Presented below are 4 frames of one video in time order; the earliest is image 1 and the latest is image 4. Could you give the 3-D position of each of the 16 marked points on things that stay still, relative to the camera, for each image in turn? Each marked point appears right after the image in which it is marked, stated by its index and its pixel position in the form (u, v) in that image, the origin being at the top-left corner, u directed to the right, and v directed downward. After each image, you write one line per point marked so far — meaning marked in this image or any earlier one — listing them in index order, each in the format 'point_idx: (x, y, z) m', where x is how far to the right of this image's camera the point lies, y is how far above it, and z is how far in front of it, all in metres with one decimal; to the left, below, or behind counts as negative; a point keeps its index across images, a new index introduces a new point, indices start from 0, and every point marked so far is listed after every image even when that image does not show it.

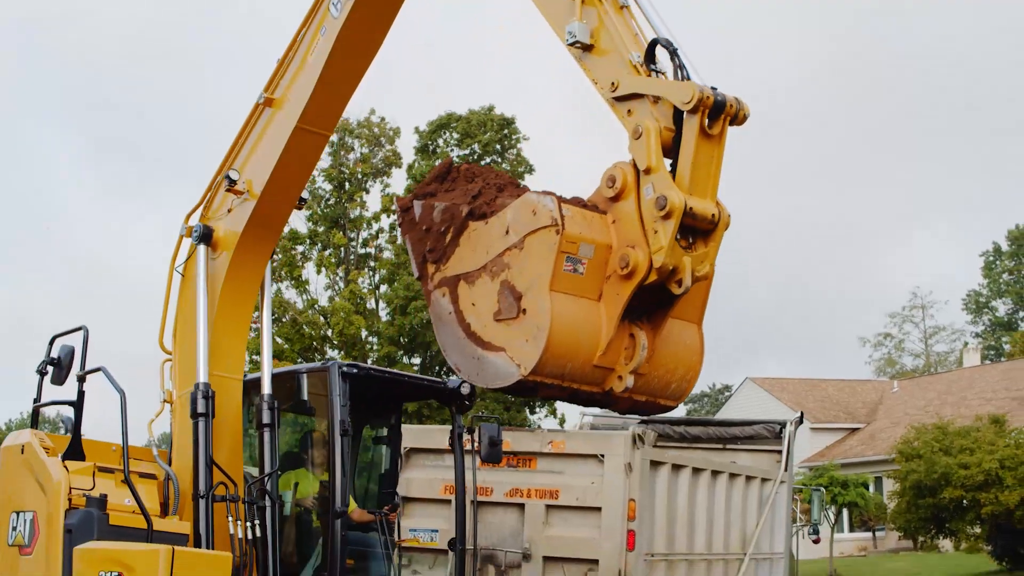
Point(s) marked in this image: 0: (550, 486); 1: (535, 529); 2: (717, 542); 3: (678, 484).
0: (+0.3, -1.5, +8.4) m
1: (+0.2, -1.8, +8.4) m
2: (+1.8, -2.2, +9.5) m
3: (+1.3, -1.6, +8.9) m
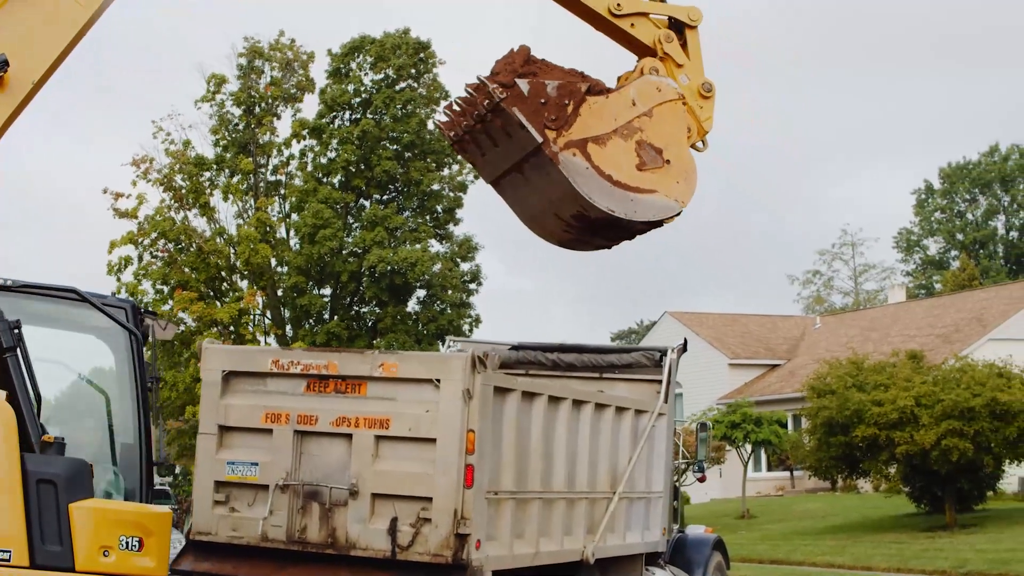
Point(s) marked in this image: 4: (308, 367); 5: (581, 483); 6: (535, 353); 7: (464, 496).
0: (-0.9, -0.9, +7.4) m
1: (-1.0, -1.2, +7.4) m
2: (+0.5, -1.5, +8.5) m
3: (+0.1, -0.9, +7.9) m
4: (-1.4, -0.6, +7.7) m
5: (+0.5, -1.5, +8.5) m
6: (+0.2, -0.6, +9.9) m
7: (-0.3, -1.3, +7.1) m
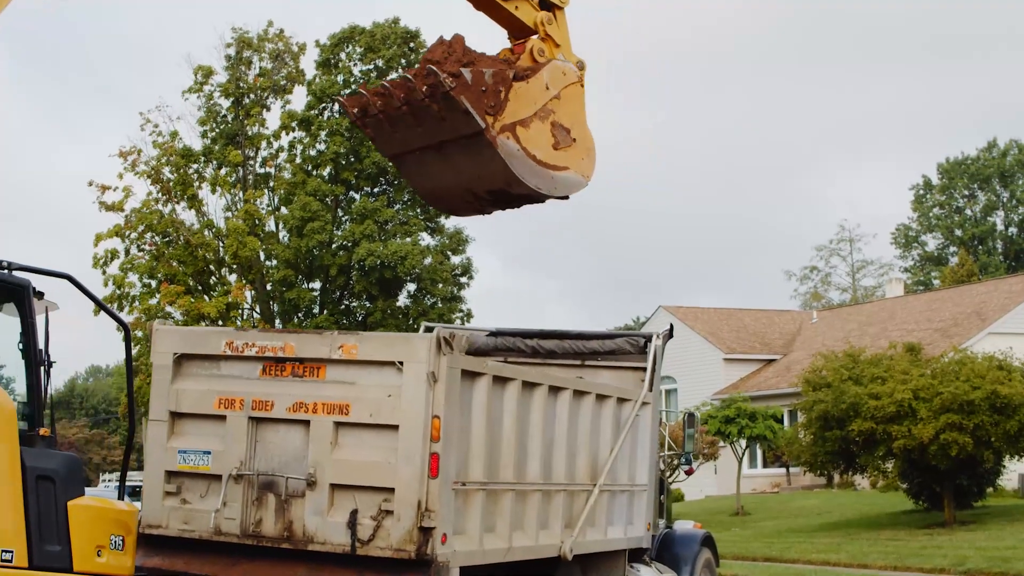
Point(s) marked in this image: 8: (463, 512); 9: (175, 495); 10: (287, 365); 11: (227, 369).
0: (-1.1, -0.7, +6.9) m
1: (-1.2, -1.0, +6.9) m
2: (+0.3, -1.3, +8.1) m
3: (-0.1, -0.7, +7.4) m
4: (-1.6, -0.4, +7.2) m
5: (+0.3, -1.4, +8.1) m
6: (0.0, -0.4, +9.4) m
7: (-0.5, -1.2, +6.6) m
8: (-0.3, -1.4, +7.0) m
9: (-2.2, -1.4, +7.4) m
10: (-1.5, -0.5, +7.2) m
11: (-1.9, -0.5, +7.4) m
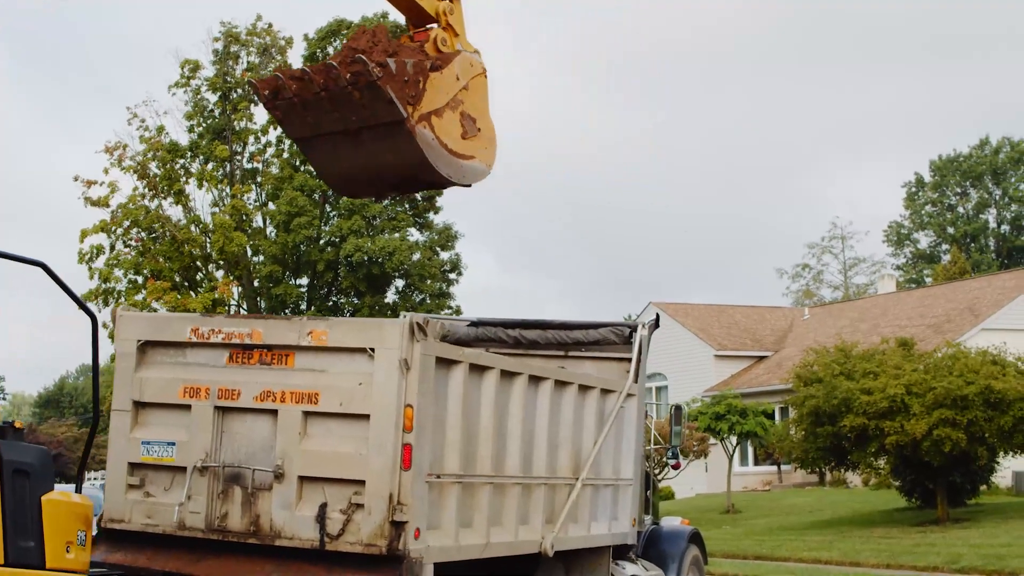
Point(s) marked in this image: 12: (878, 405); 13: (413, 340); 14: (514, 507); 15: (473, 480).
0: (-1.2, -0.6, +6.7) m
1: (-1.3, -0.9, +6.6) m
2: (+0.2, -1.2, +7.8) m
3: (-0.2, -0.7, +7.1) m
4: (-1.8, -0.3, +6.9) m
5: (+0.2, -1.3, +7.8) m
6: (-0.1, -0.3, +9.1) m
7: (-0.6, -1.1, +6.3) m
8: (-0.5, -1.3, +6.7) m
9: (-2.4, -1.3, +7.1) m
10: (-1.6, -0.4, +6.9) m
11: (-2.0, -0.4, +7.1) m
12: (+6.5, -2.1, +19.8) m
13: (-0.6, -0.3, +6.4) m
14: (0.0, -1.5, +7.5) m
15: (-0.2, -1.2, +7.0) m
